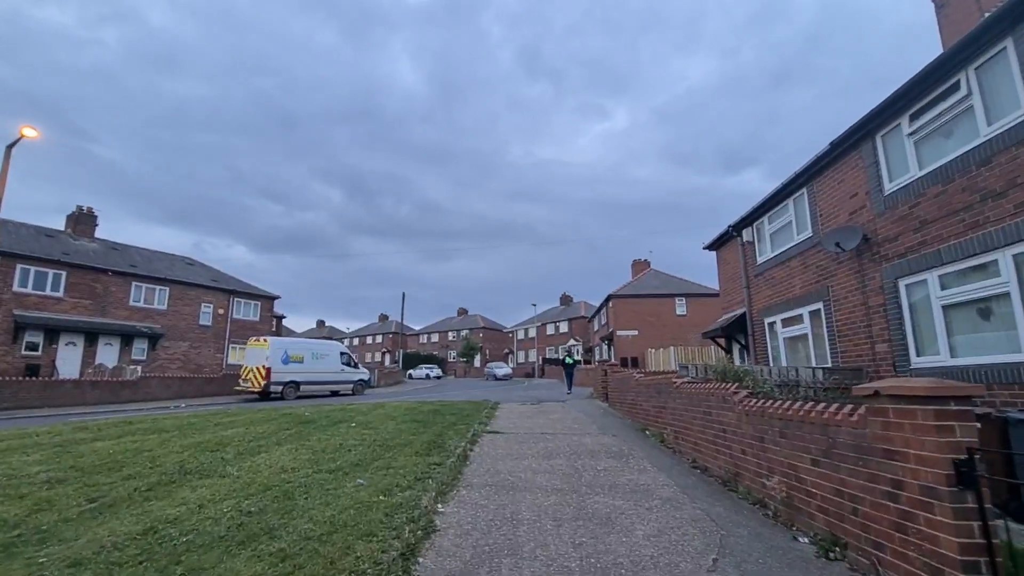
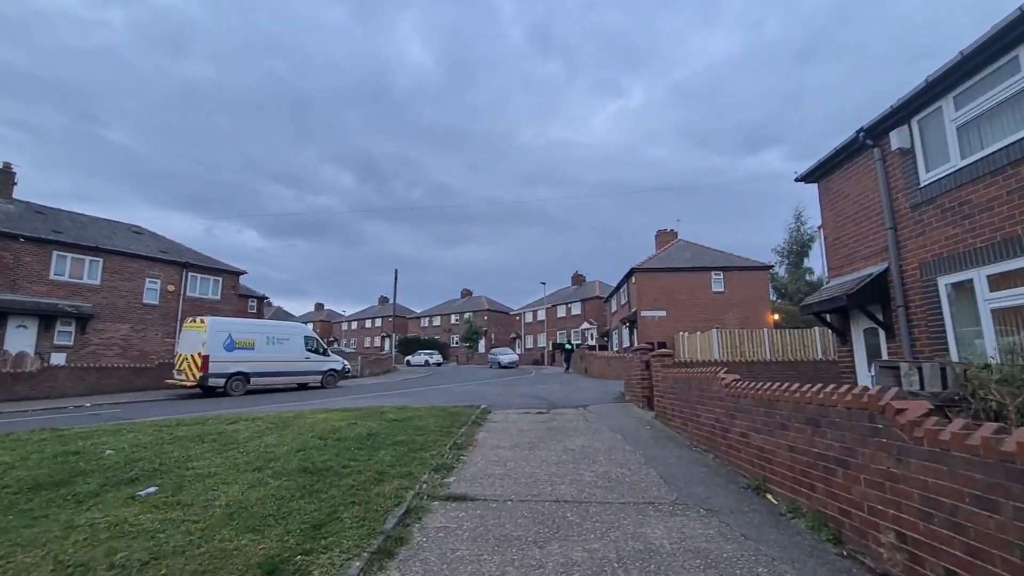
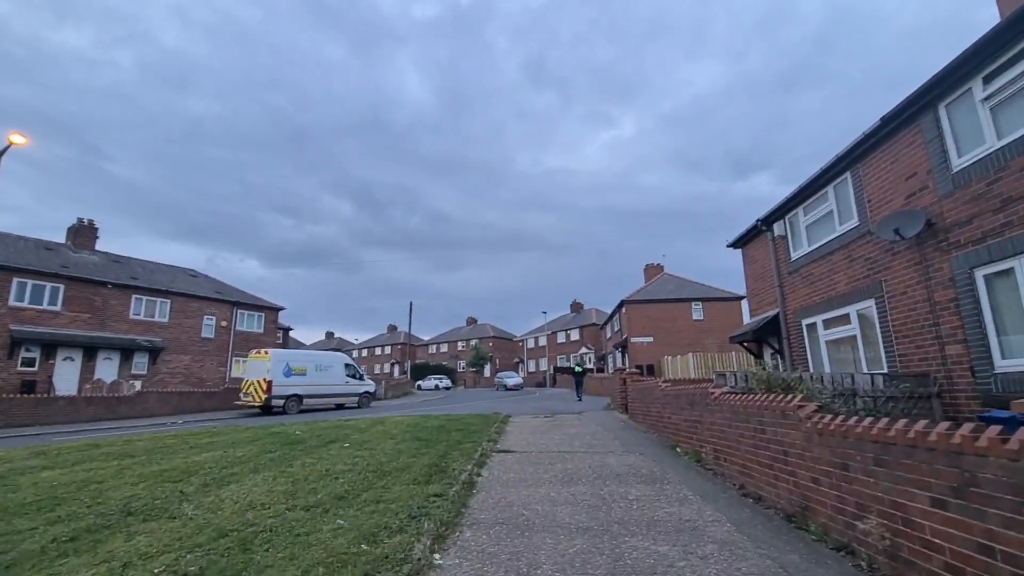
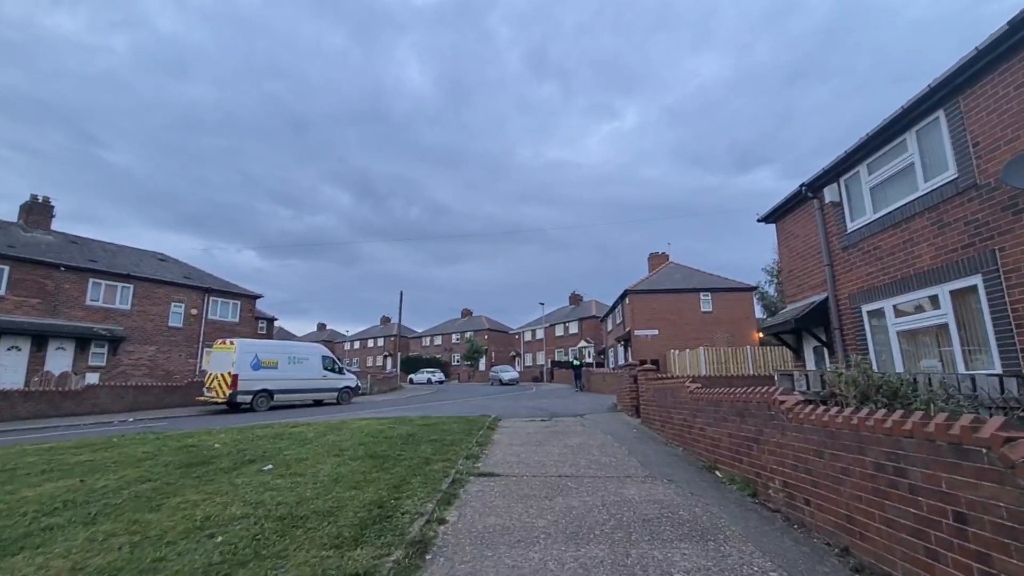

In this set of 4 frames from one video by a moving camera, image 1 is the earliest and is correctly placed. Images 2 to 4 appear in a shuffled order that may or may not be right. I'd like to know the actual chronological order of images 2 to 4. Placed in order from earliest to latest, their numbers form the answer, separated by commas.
3, 4, 2
